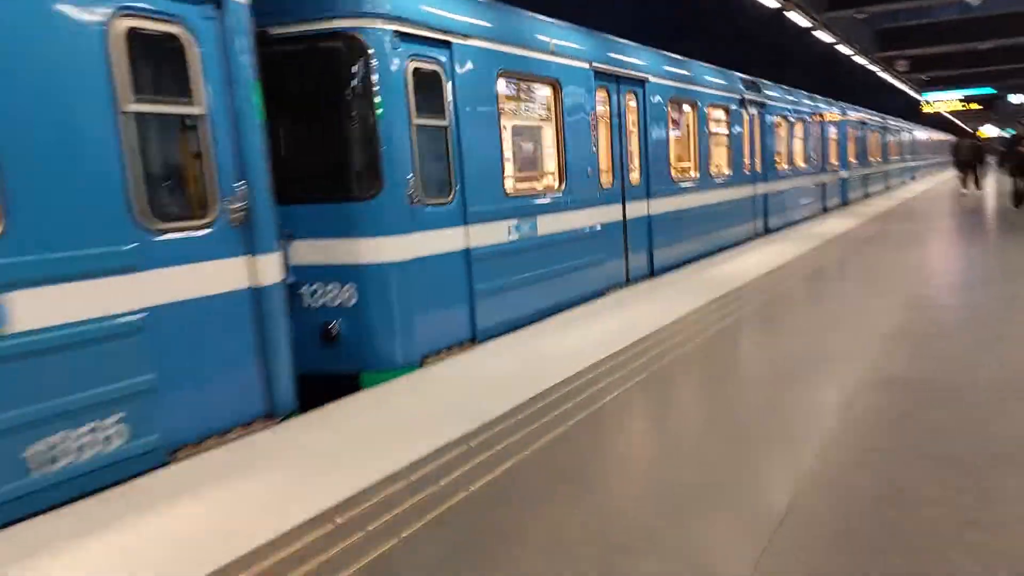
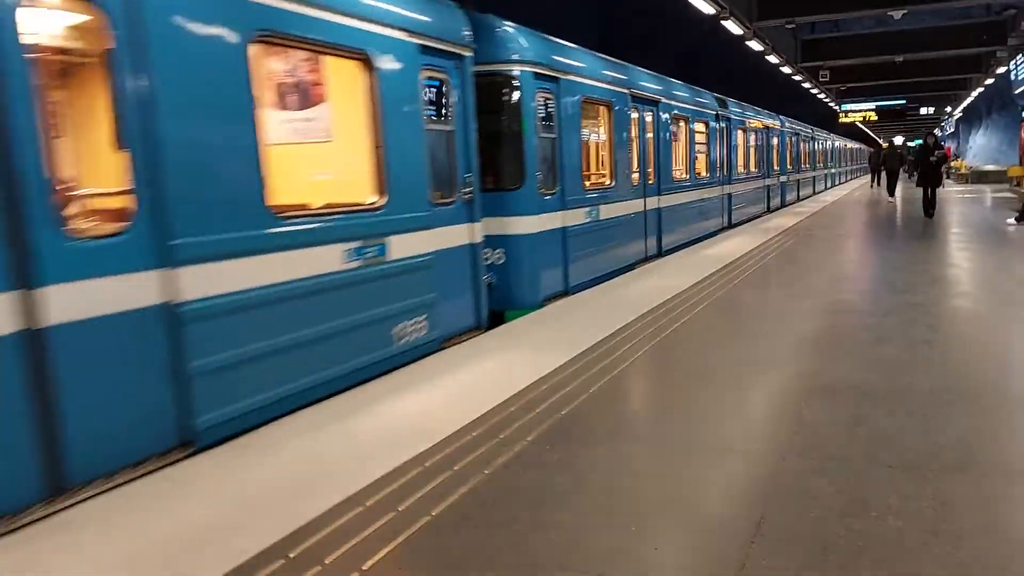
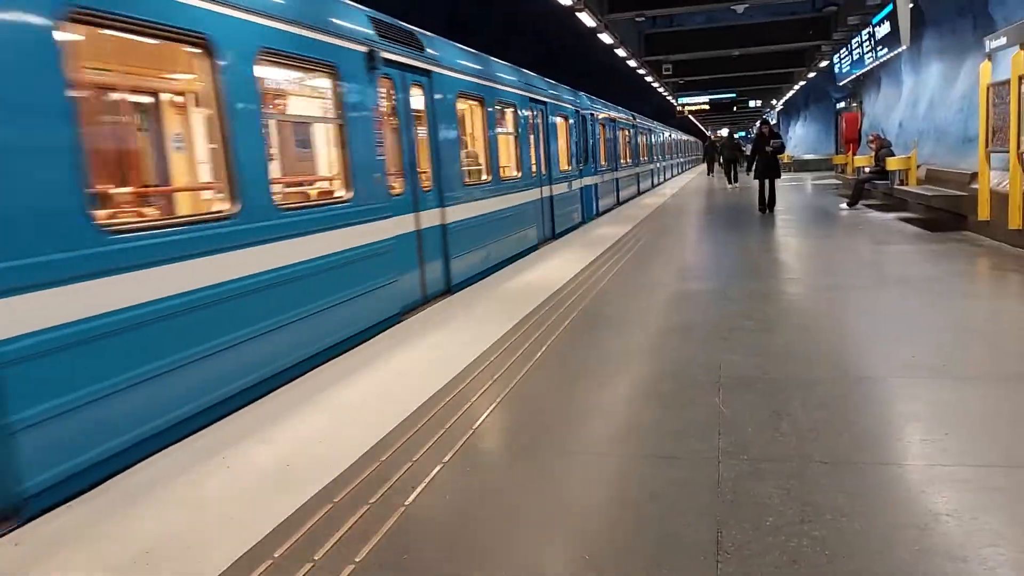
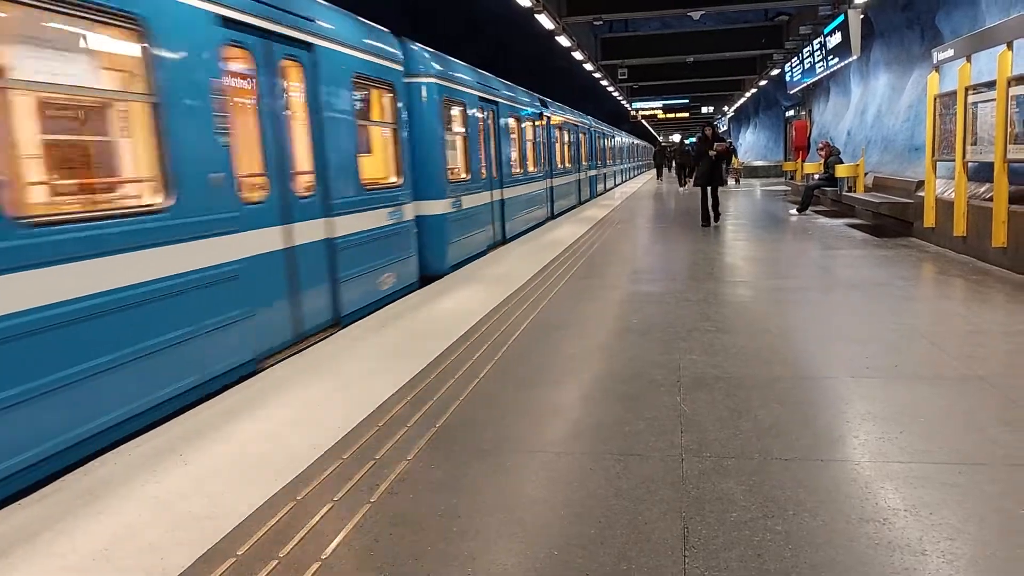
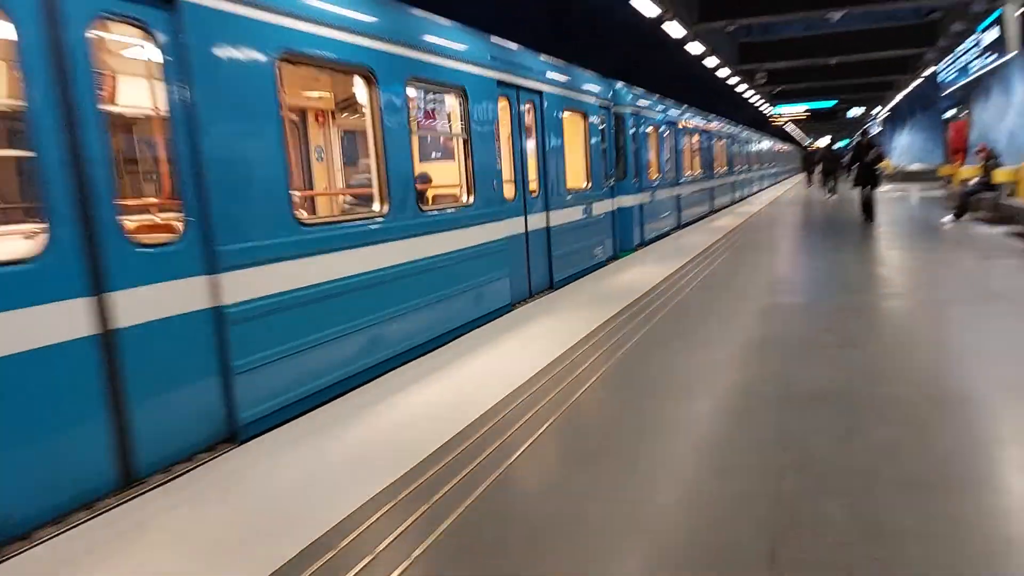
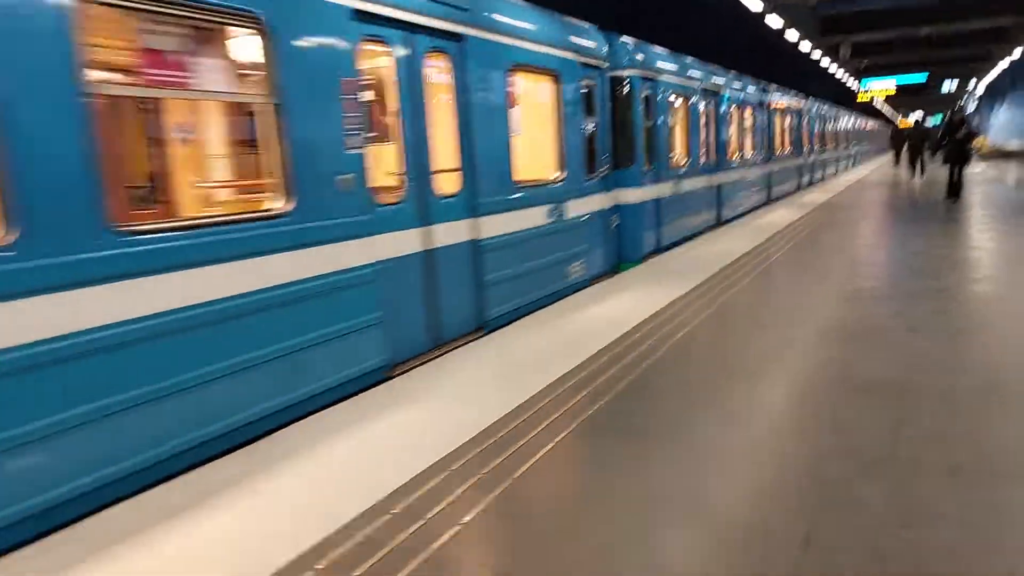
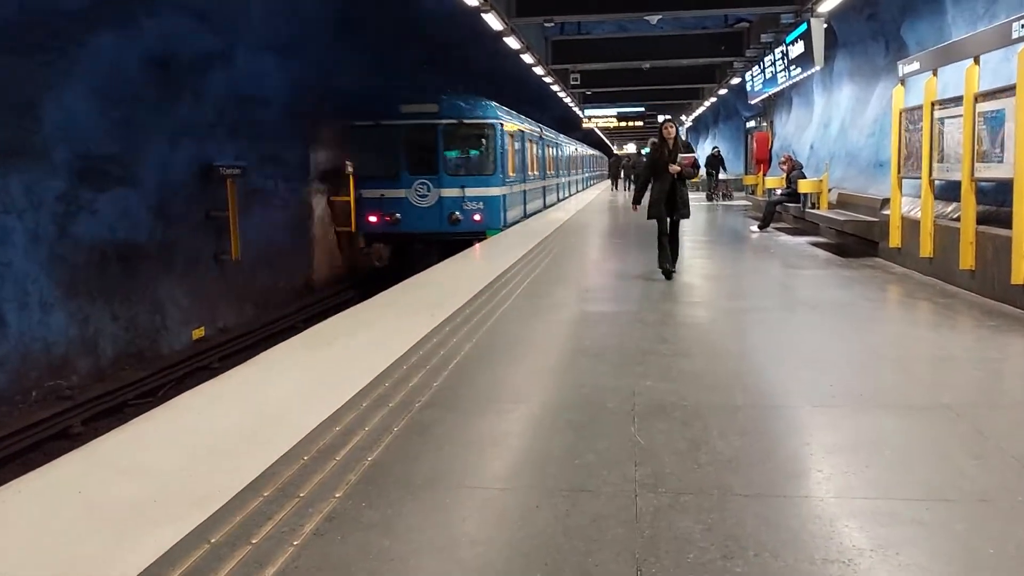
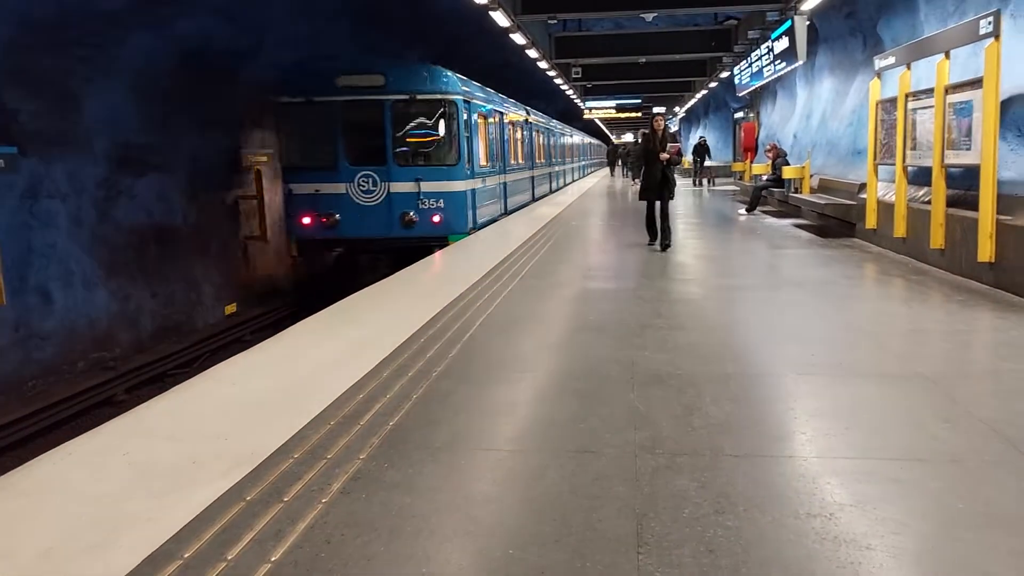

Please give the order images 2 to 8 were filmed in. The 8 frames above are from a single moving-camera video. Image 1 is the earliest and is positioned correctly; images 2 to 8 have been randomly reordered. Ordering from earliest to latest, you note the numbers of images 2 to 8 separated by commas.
2, 6, 5, 3, 4, 8, 7
